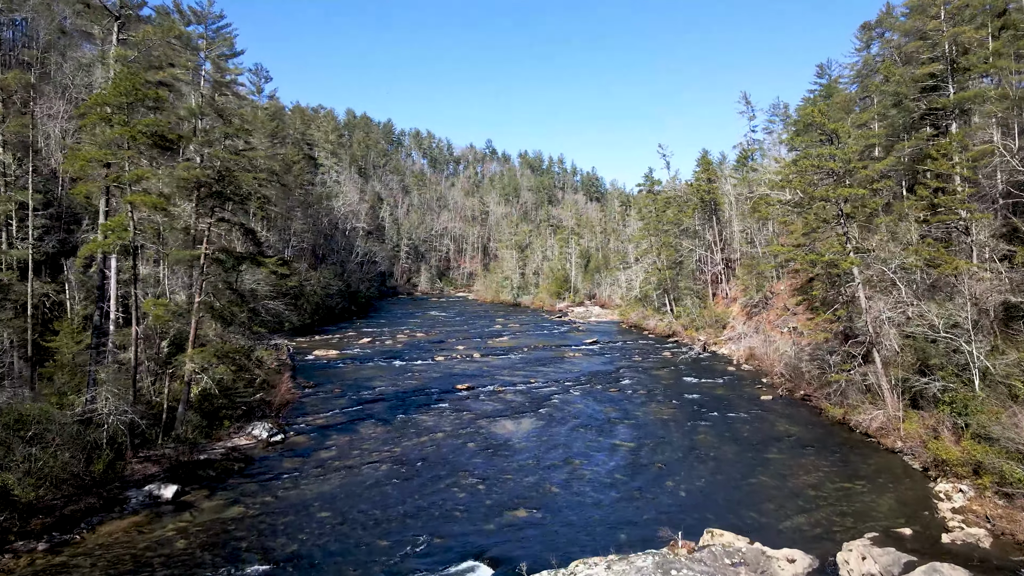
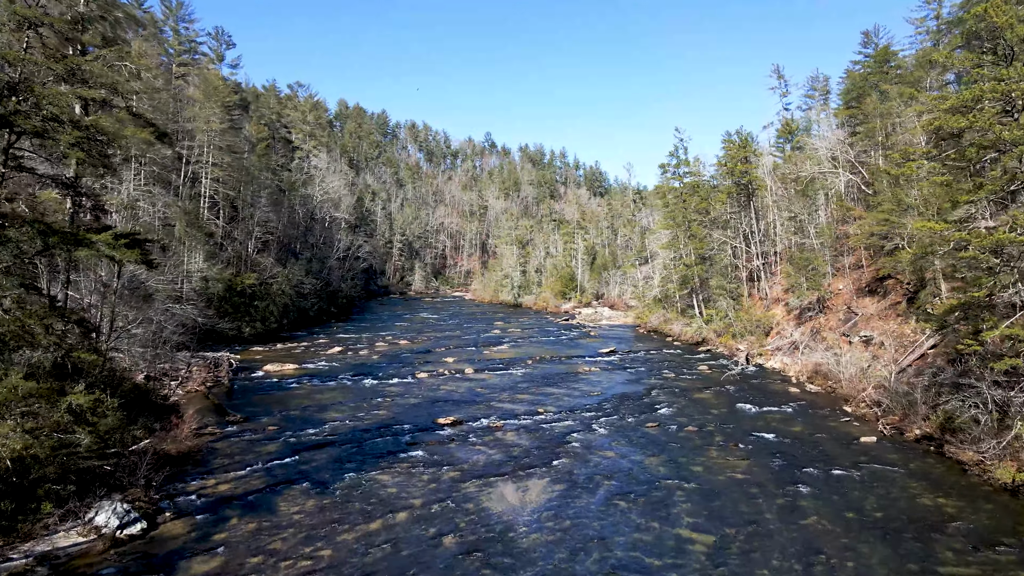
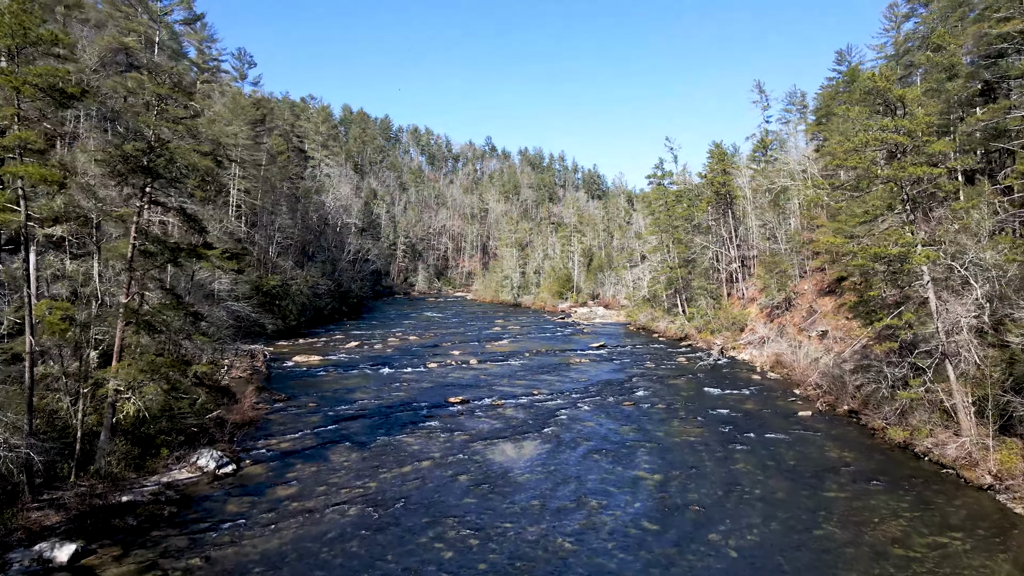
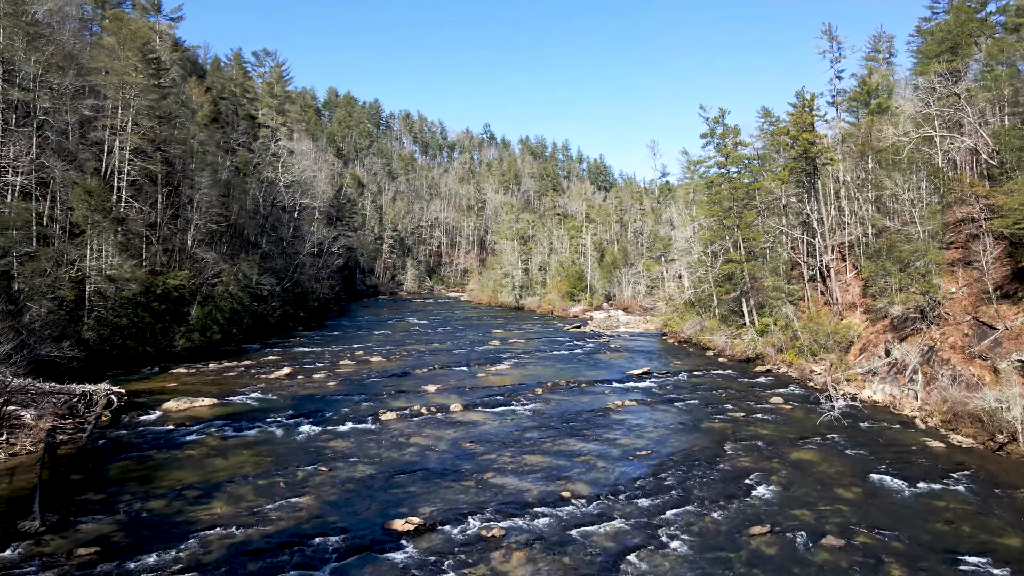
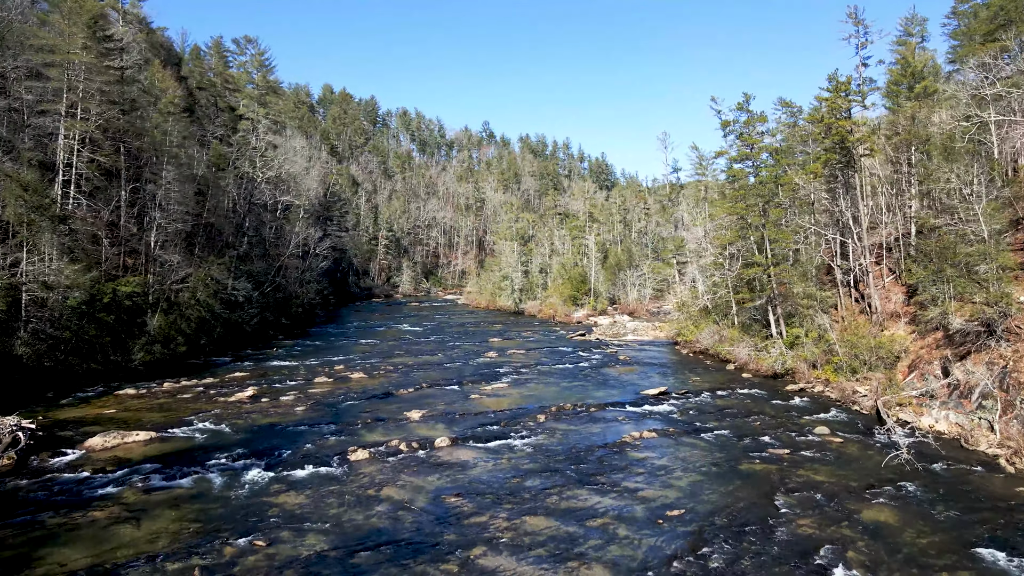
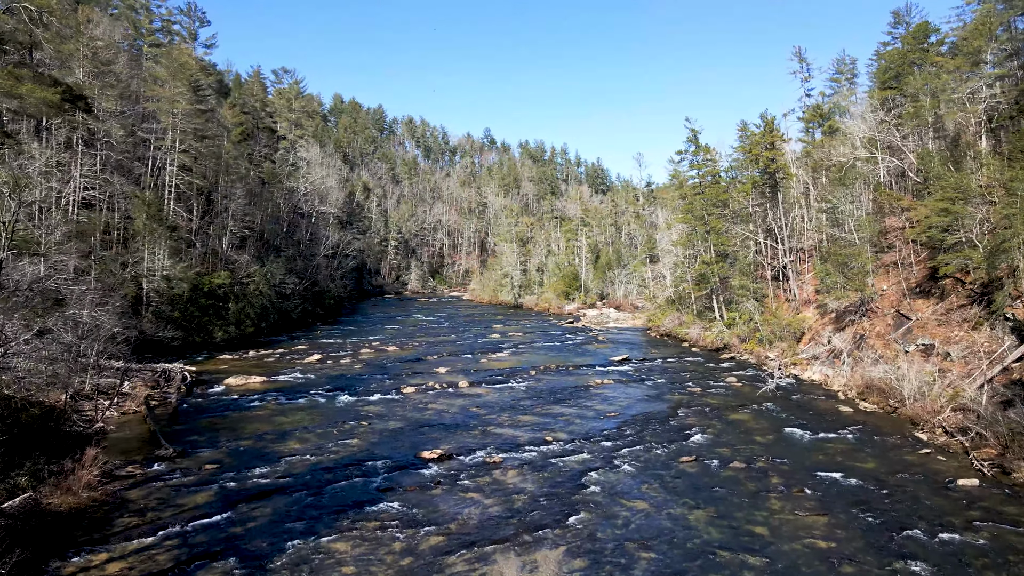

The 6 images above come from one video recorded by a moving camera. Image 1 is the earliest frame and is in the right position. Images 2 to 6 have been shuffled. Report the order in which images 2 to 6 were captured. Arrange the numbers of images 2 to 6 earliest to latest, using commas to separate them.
3, 2, 6, 4, 5
